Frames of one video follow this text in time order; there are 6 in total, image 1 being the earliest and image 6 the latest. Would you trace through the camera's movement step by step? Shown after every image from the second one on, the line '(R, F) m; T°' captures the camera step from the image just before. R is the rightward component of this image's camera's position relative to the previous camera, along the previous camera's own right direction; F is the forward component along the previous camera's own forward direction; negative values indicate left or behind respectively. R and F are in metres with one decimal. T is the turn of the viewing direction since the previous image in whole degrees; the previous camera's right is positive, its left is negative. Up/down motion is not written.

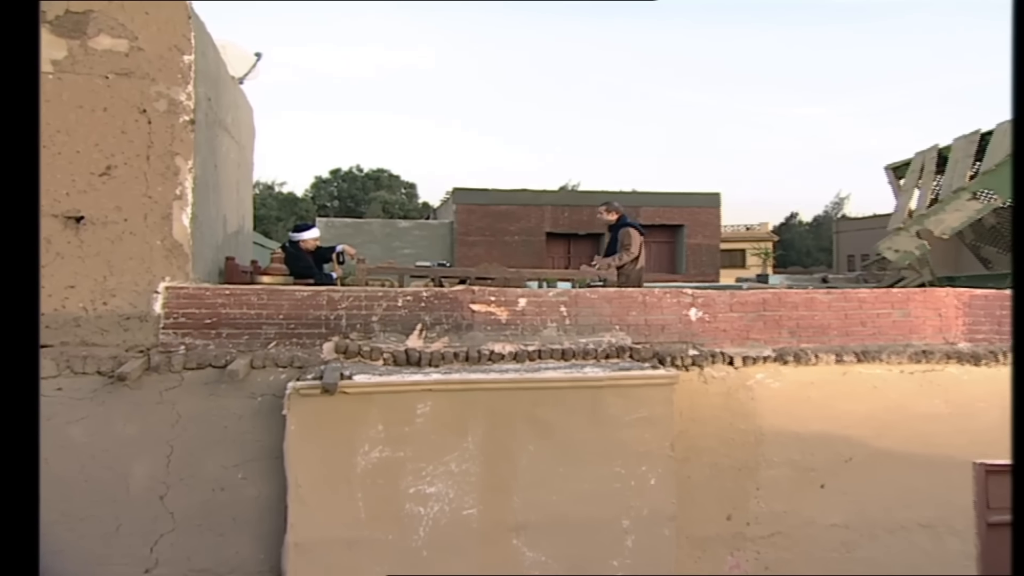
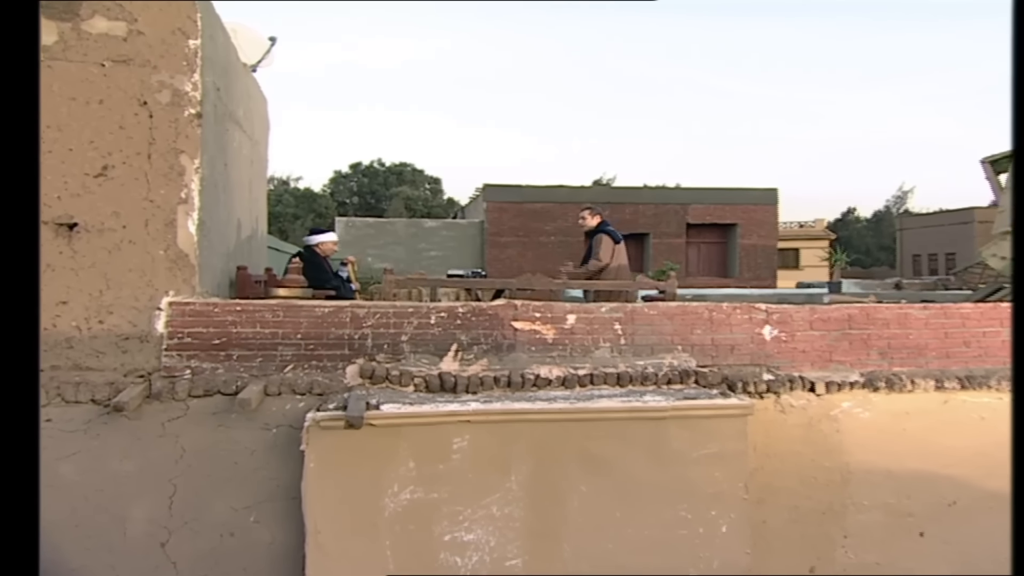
(-0.2, +0.7) m; -2°
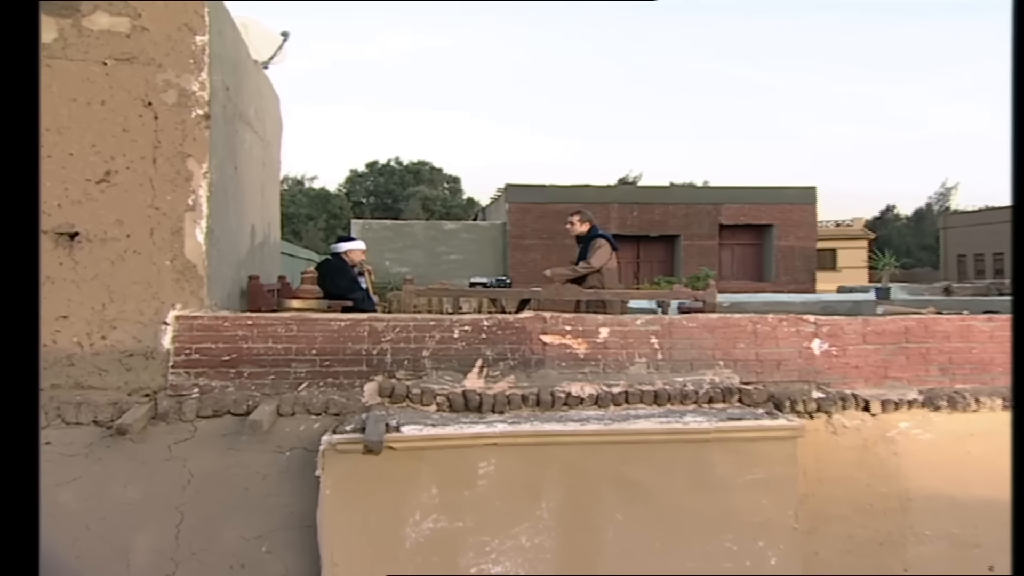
(-0.1, +0.3) m; -1°
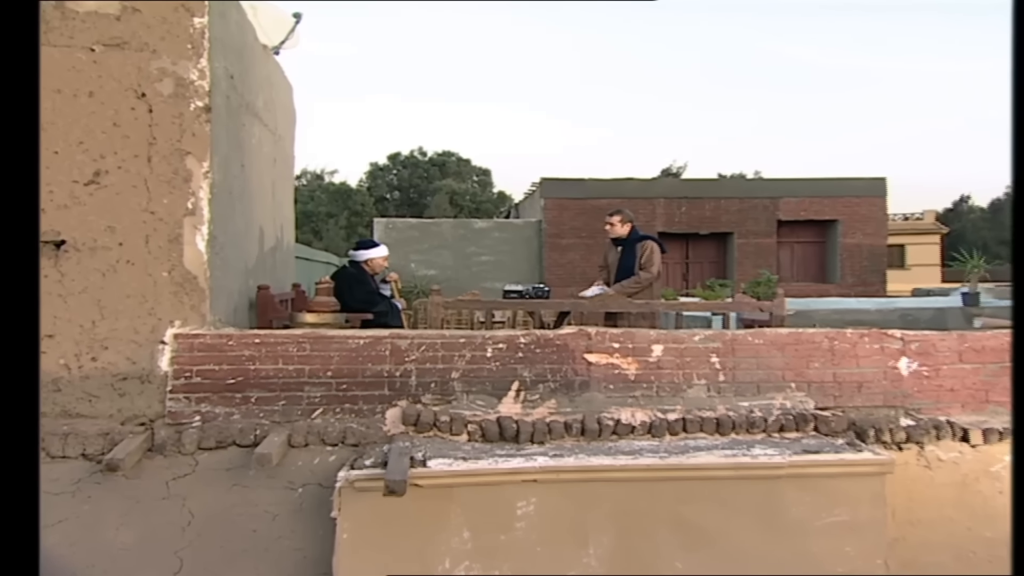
(-0.1, +0.5) m; -2°
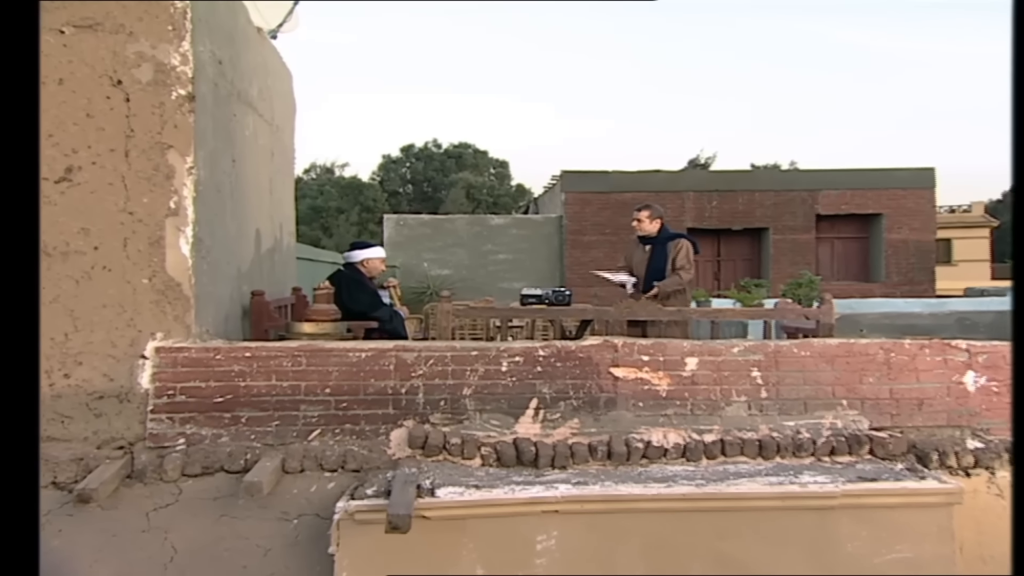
(0.0, +0.4) m; -1°
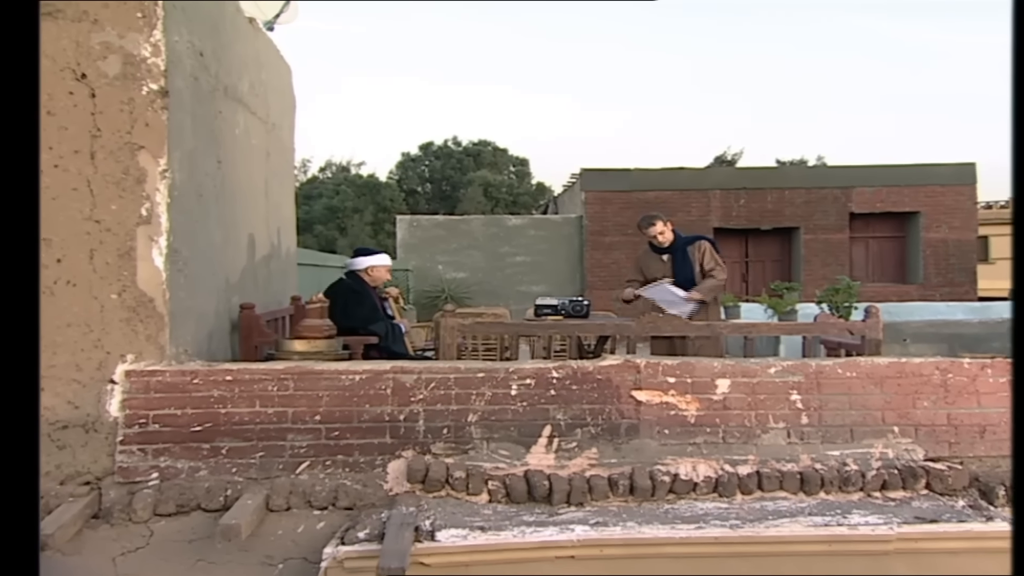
(0.0, +0.4) m; -1°
